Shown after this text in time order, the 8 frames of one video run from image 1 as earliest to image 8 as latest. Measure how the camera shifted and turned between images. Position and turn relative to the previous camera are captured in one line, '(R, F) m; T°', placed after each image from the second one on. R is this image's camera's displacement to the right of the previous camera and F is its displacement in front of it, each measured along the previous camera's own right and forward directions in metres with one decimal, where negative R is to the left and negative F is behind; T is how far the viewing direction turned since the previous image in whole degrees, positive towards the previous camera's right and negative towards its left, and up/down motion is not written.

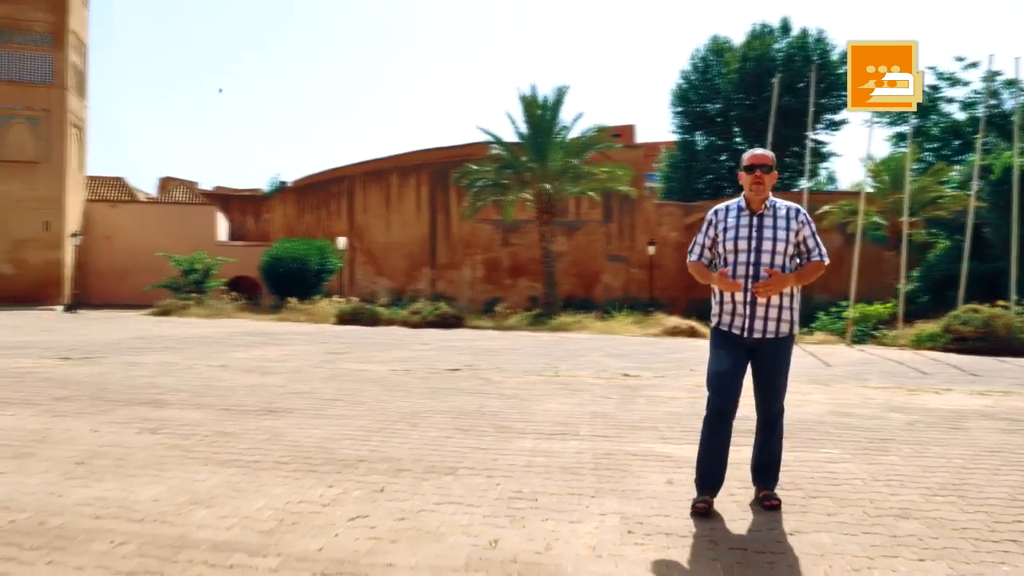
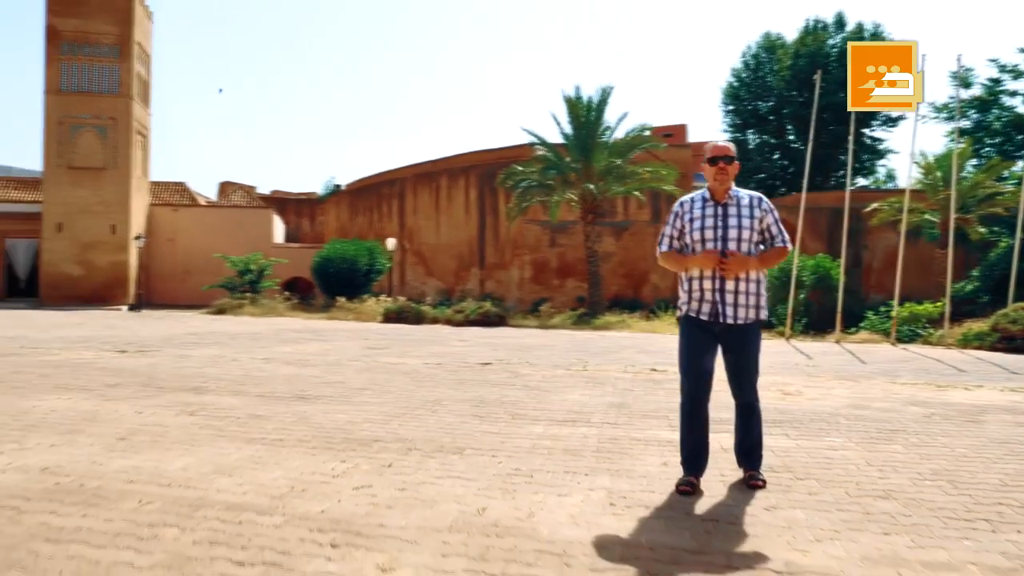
(+0.3, -0.3) m; -4°
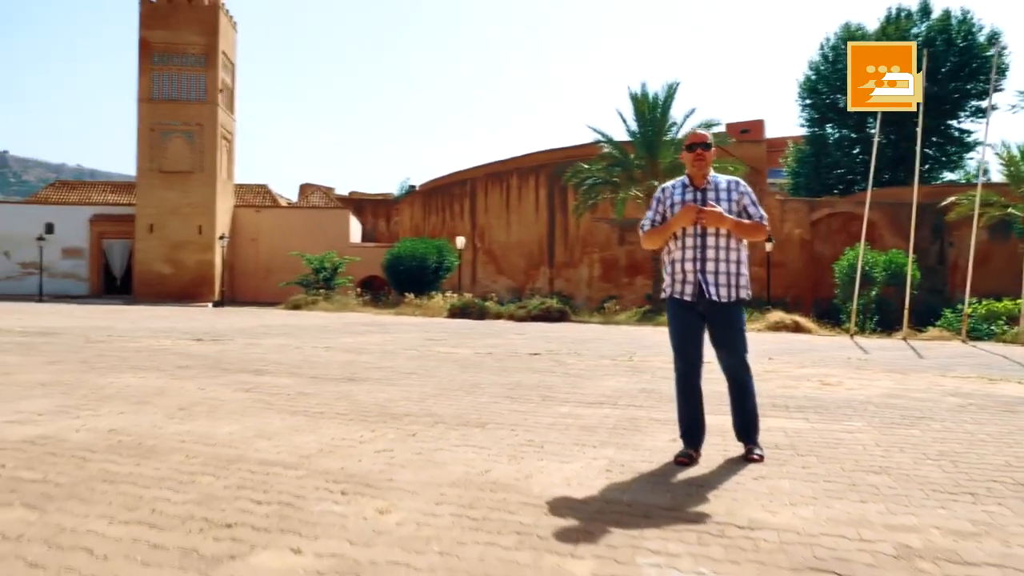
(+0.4, -0.3) m; -6°
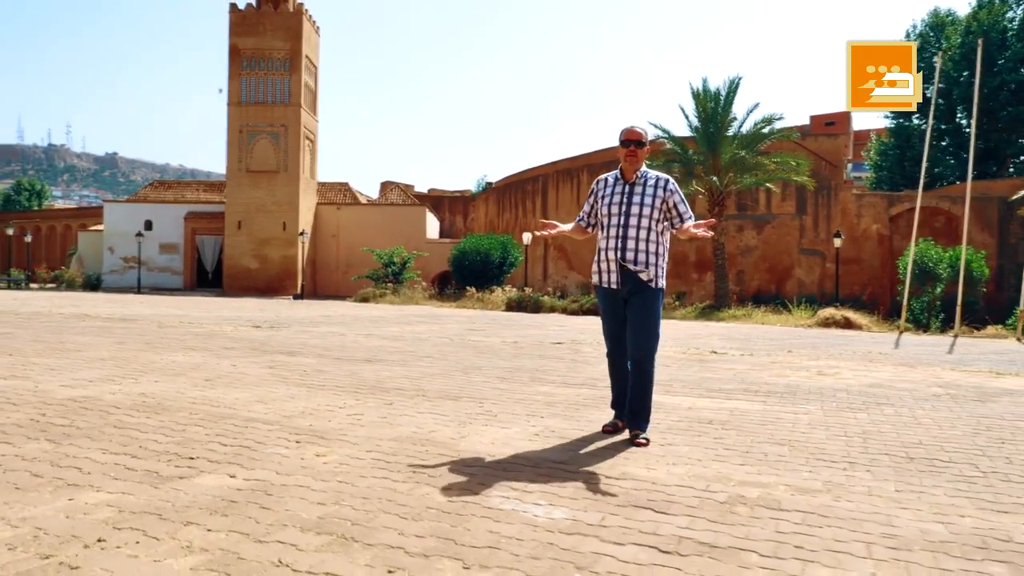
(+0.8, -0.6) m; -6°
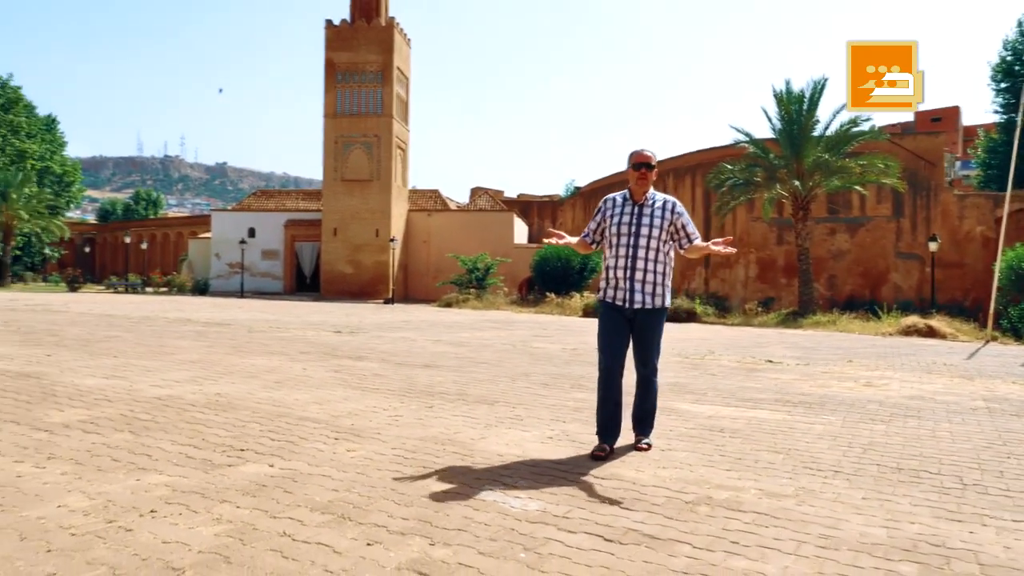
(+0.5, -0.5) m; -7°
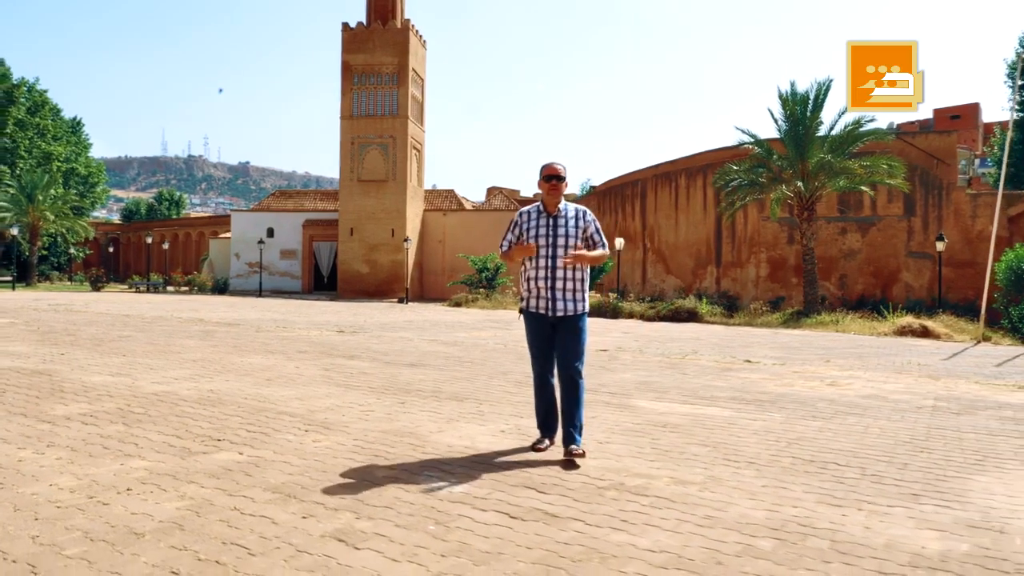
(+0.5, -0.5) m; -2°
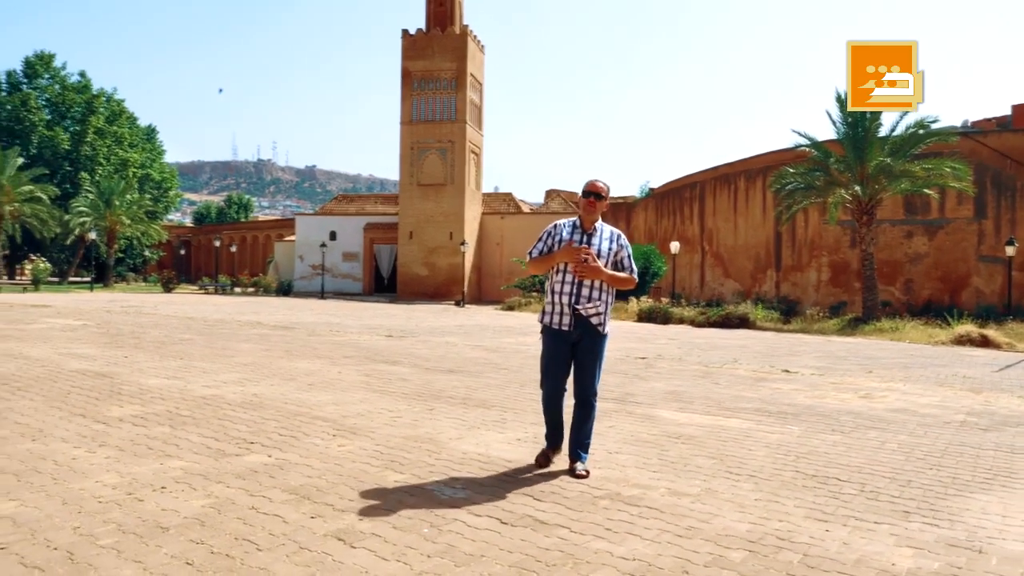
(+0.3, -0.3) m; -5°
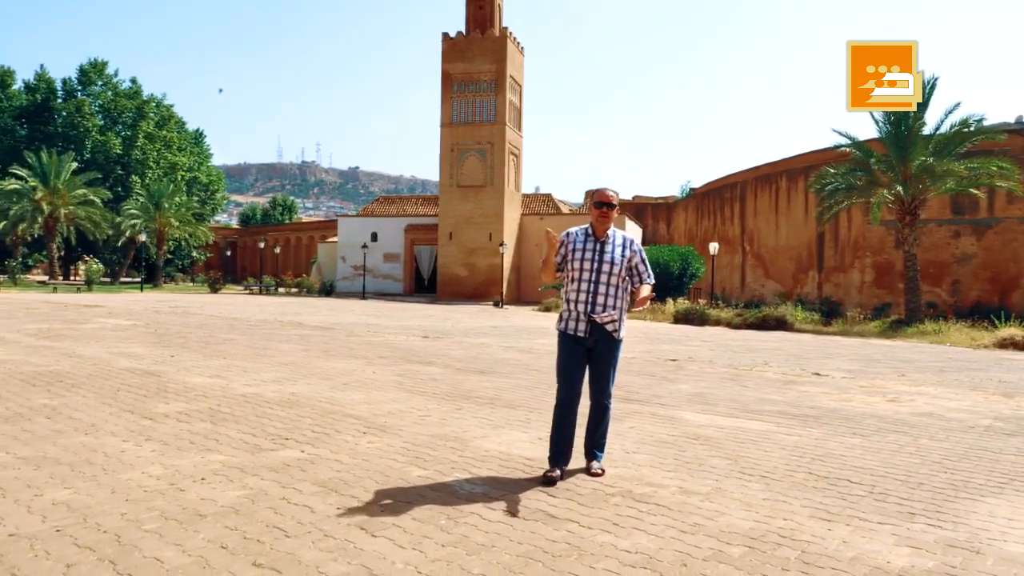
(+0.1, -0.2) m; -3°
